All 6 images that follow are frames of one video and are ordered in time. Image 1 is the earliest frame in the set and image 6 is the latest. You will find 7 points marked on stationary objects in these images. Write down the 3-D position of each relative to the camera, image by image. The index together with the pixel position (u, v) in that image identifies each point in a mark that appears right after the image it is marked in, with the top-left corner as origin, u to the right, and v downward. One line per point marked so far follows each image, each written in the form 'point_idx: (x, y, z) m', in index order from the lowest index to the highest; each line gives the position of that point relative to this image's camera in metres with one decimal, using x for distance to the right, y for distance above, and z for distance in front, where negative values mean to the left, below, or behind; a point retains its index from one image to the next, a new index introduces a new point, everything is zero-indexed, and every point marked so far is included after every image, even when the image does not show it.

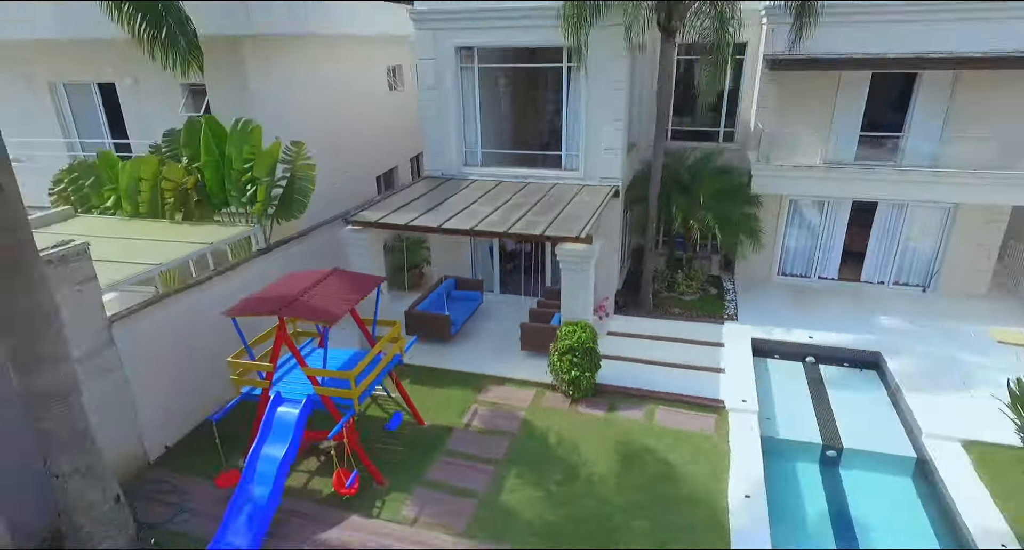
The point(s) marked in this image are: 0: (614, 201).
0: (+1.8, +1.3, +10.5) m
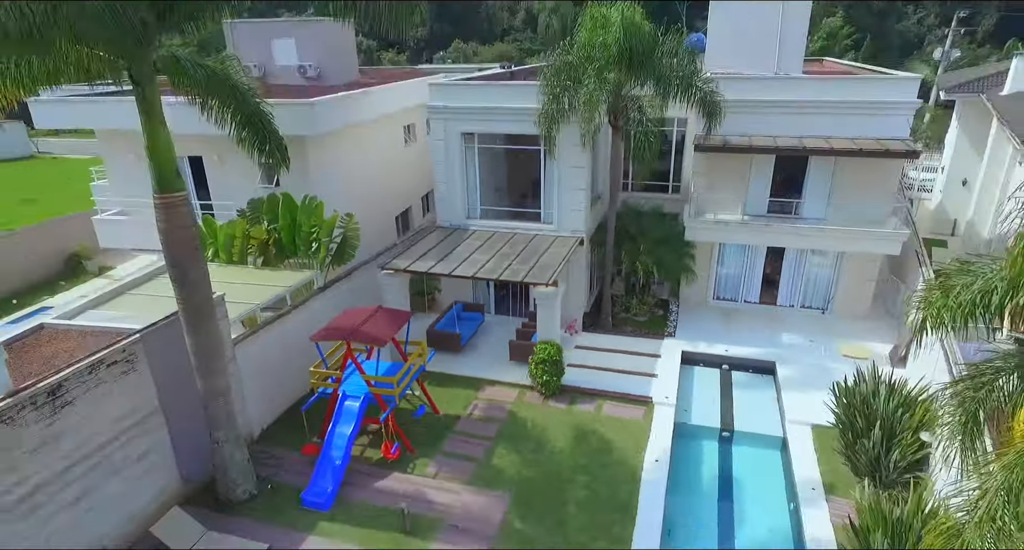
0: (+1.6, +0.6, +13.9) m
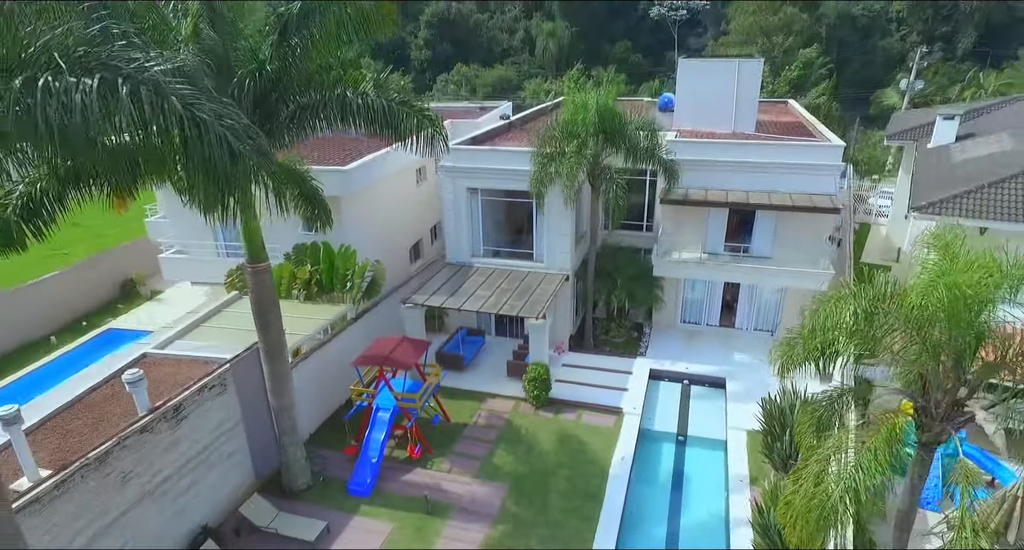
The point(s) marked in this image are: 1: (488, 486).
0: (+1.5, -0.2, +16.7) m
1: (-0.5, -4.4, +12.1) m
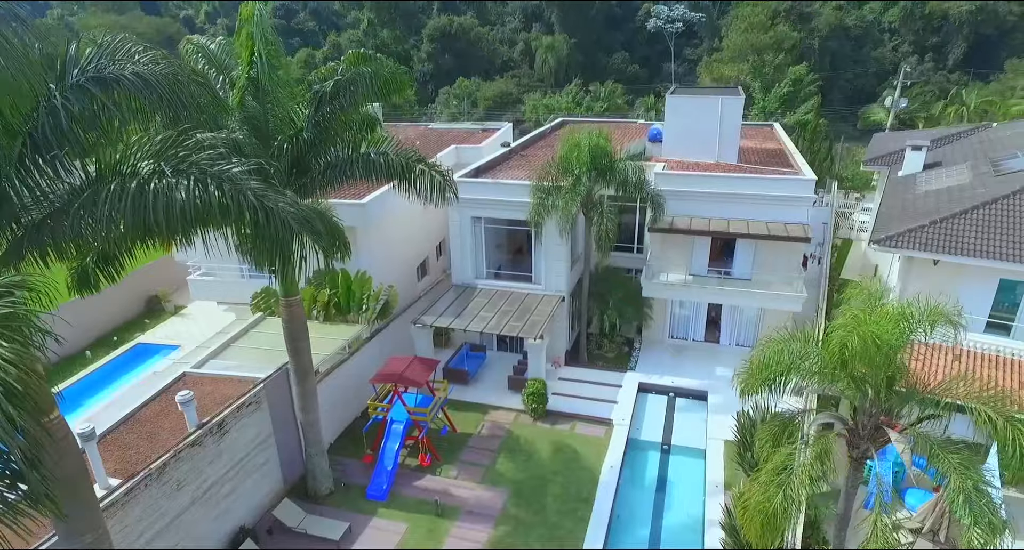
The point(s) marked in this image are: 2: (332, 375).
0: (+1.5, -0.9, +18.2) m
1: (-0.5, -5.0, +13.6) m
2: (-4.6, -2.5, +15.0) m
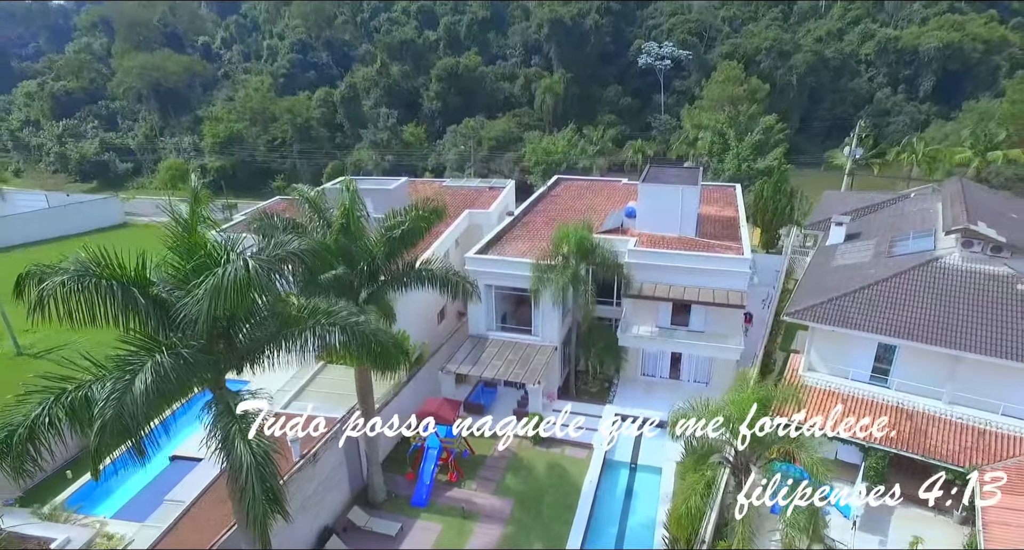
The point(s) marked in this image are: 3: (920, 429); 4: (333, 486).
0: (+1.7, -3.0, +23.3) m
1: (-0.3, -7.2, +18.7) m
2: (-4.4, -4.7, +20.1) m
3: (+12.4, -4.7, +17.9) m
4: (-5.4, -6.4, +17.7) m
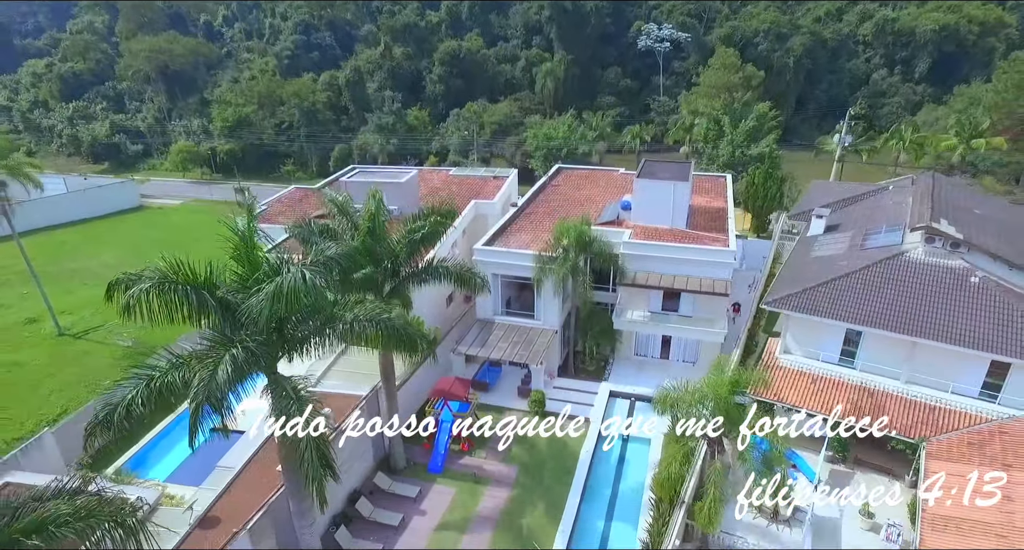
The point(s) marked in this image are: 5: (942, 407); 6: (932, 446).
0: (+1.9, -2.6, +25.6) m
1: (-0.1, -6.9, +21.2) m
2: (-4.2, -4.4, +22.4) m
3: (+12.6, -4.5, +20.2) m
4: (-5.2, -6.1, +20.1) m
5: (+14.5, -4.5, +19.9) m
6: (+13.3, -5.4, +18.6) m
